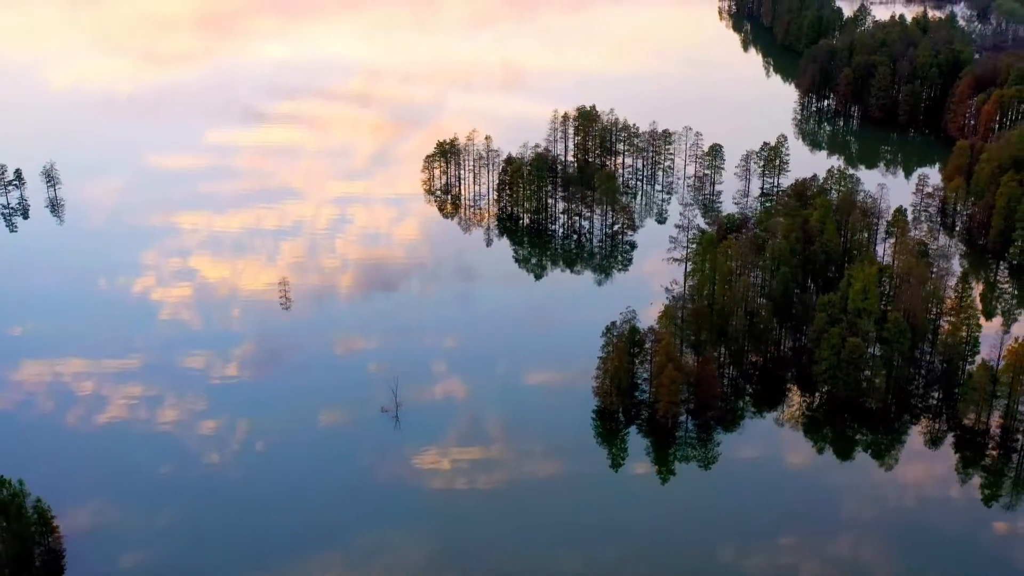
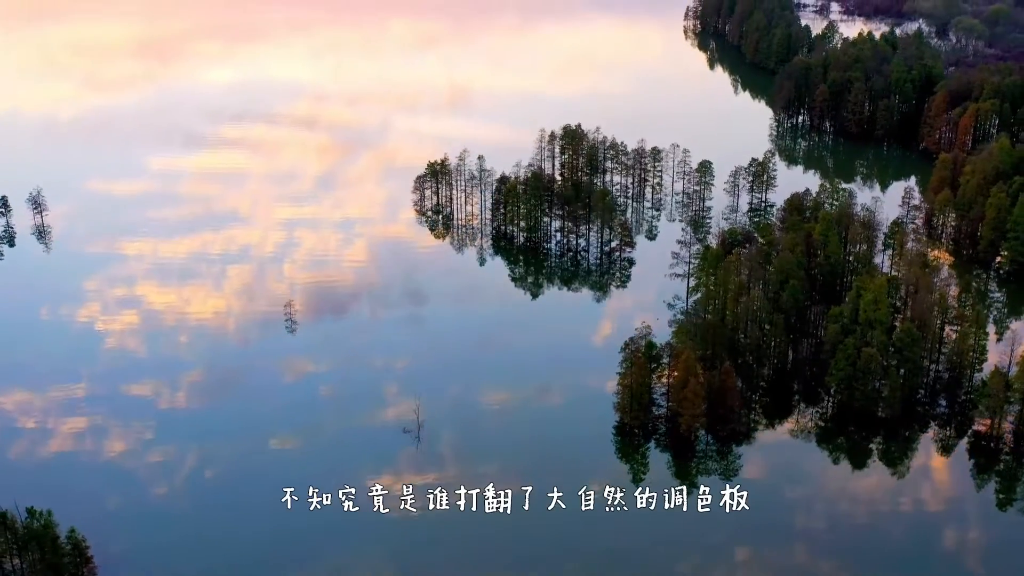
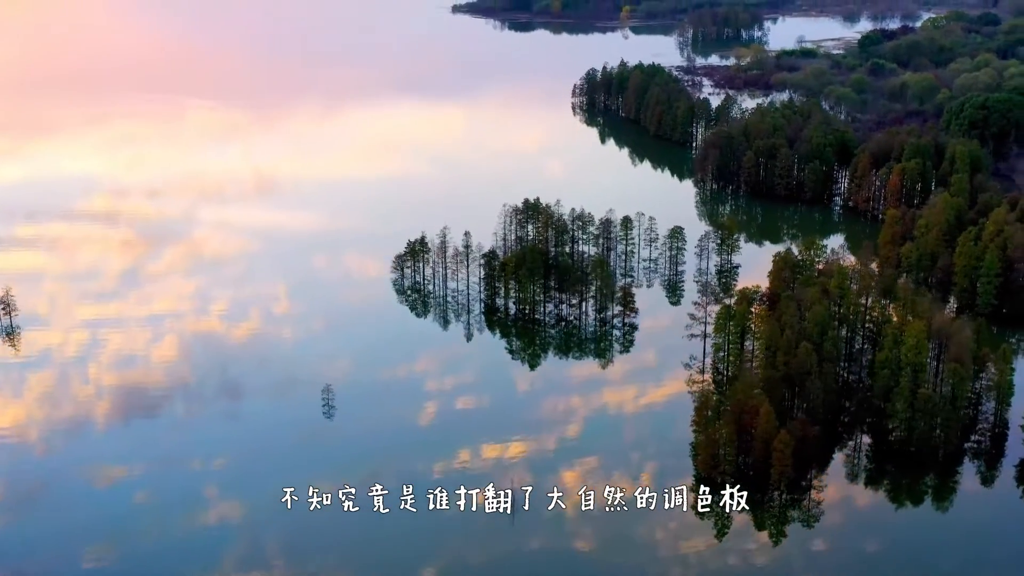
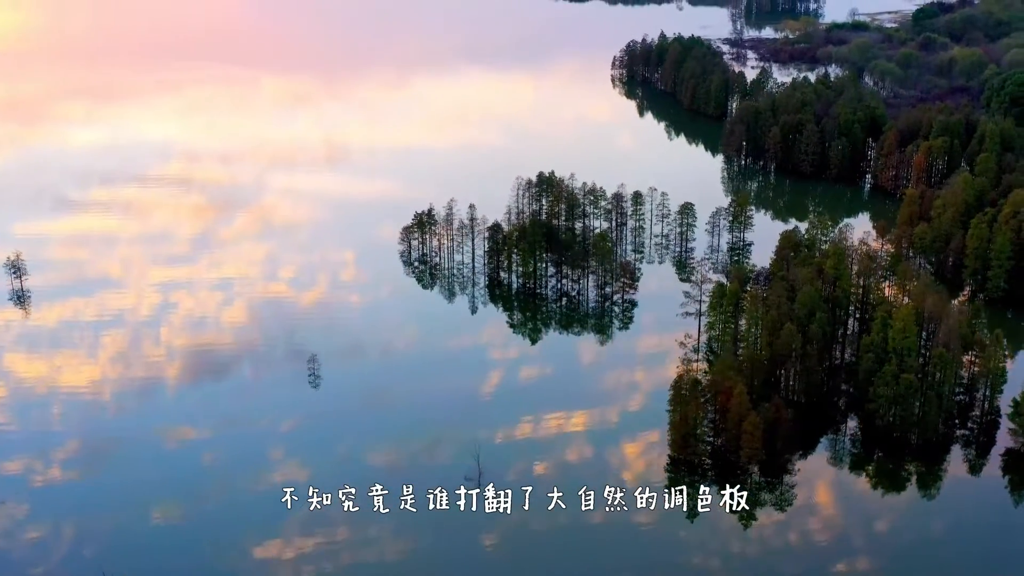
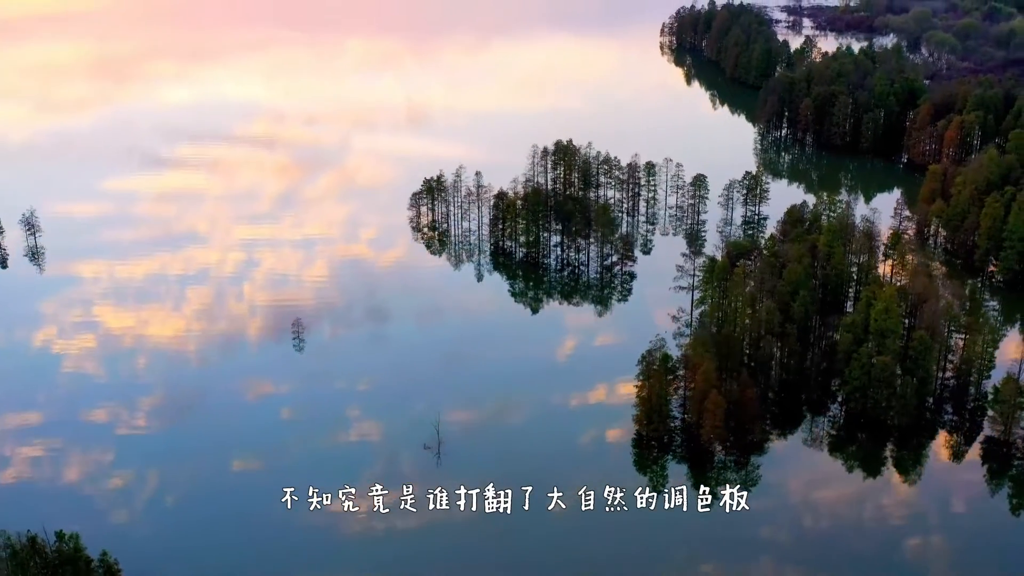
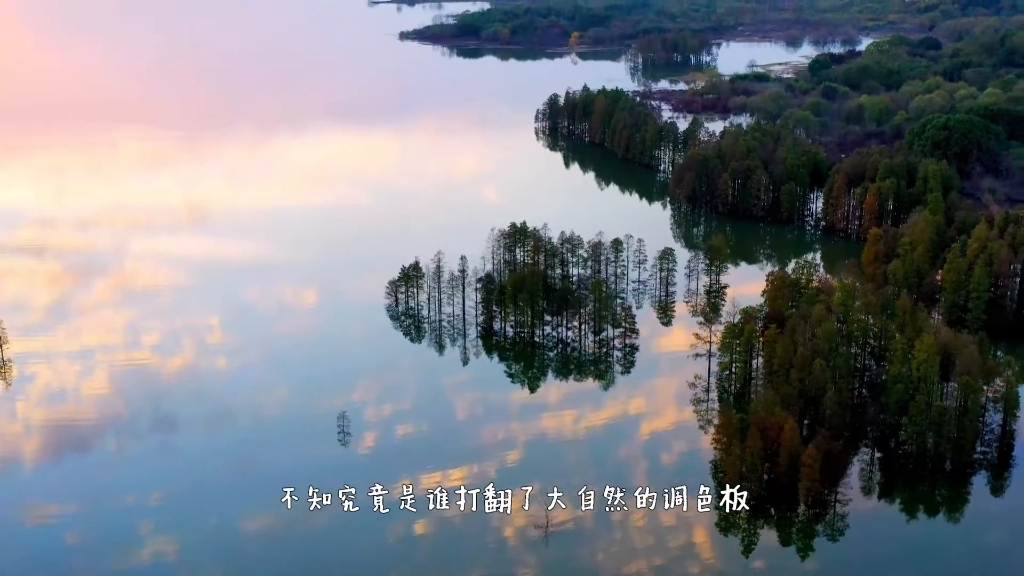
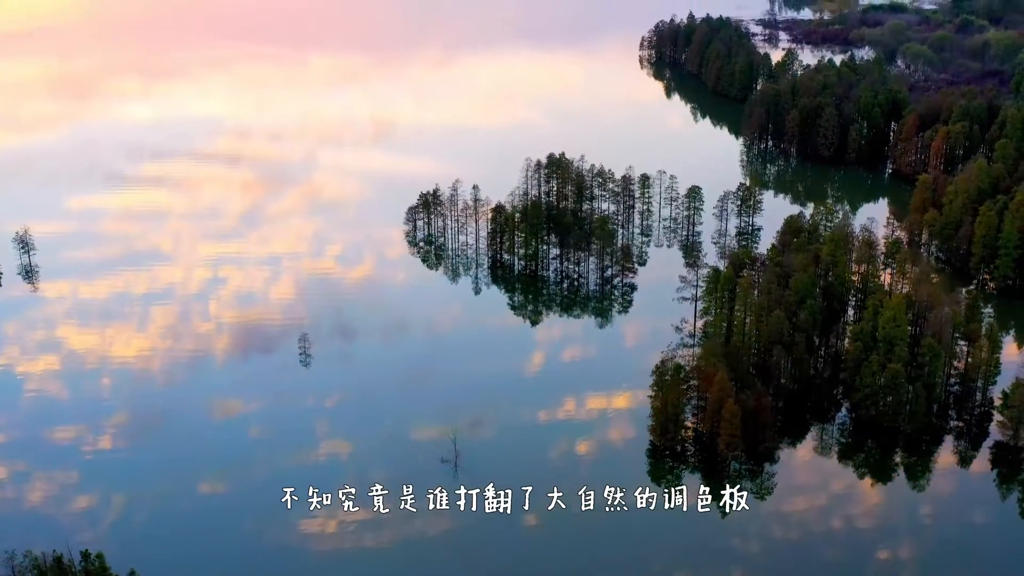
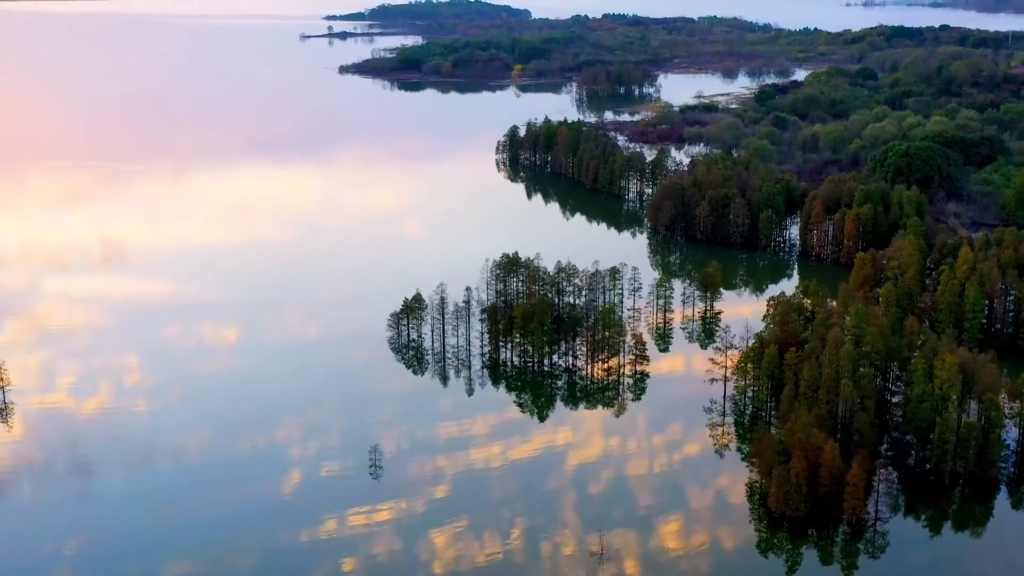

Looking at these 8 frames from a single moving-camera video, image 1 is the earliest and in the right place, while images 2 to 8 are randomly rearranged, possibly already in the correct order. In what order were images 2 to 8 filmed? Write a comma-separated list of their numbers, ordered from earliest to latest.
2, 5, 7, 4, 3, 6, 8
